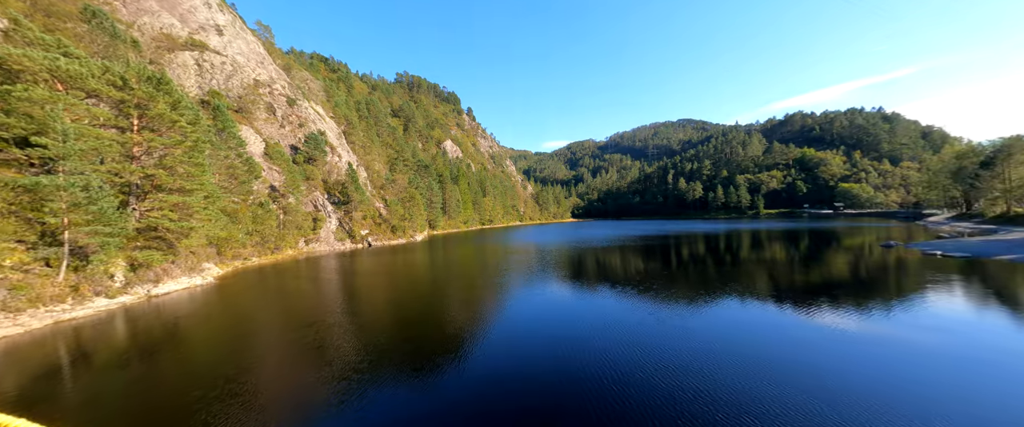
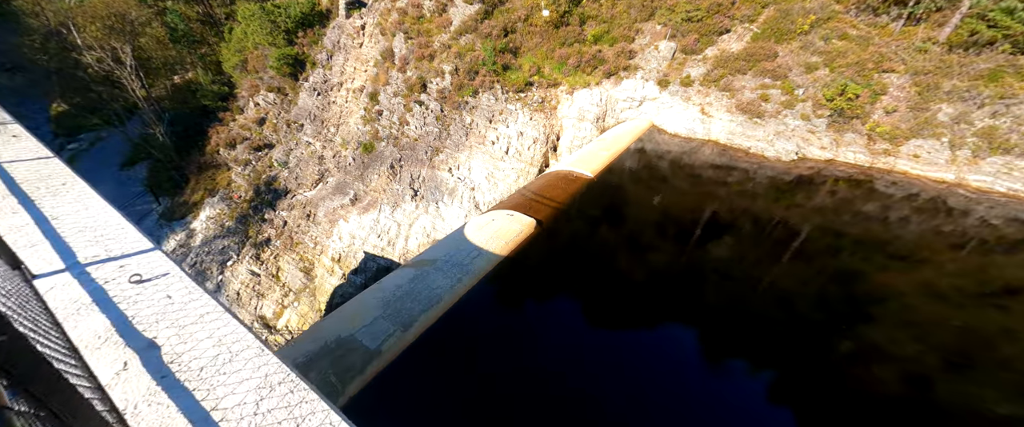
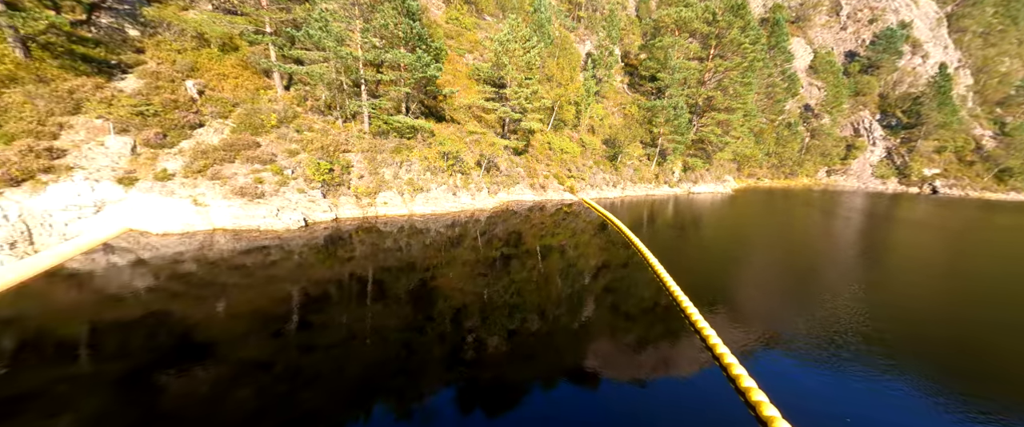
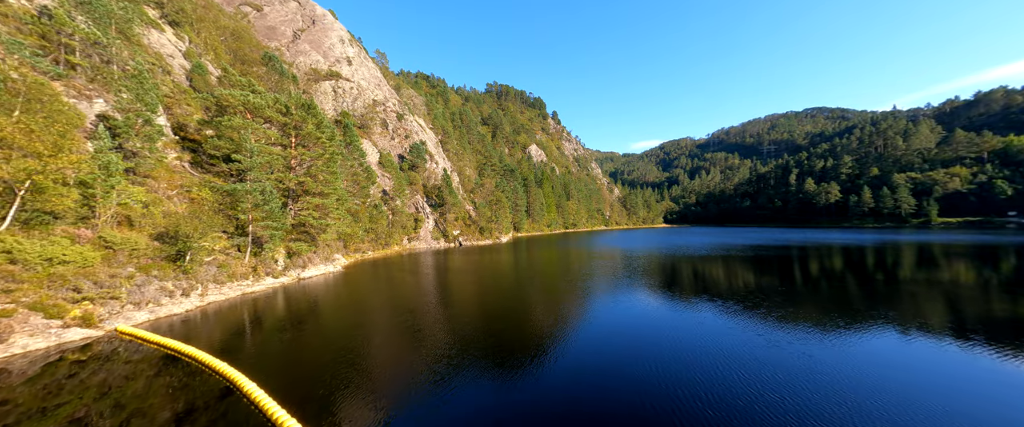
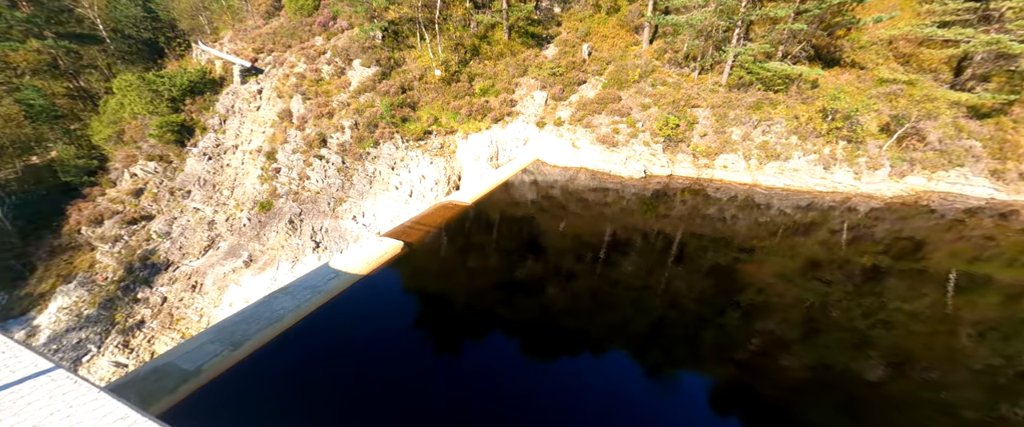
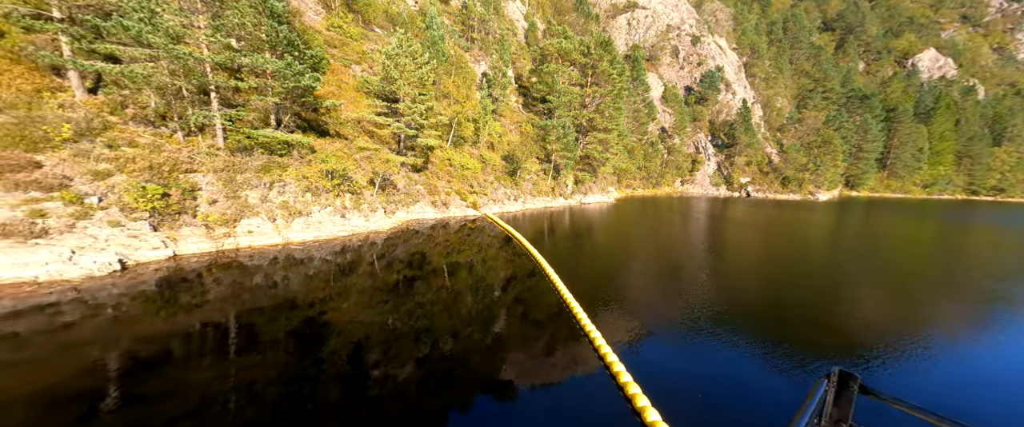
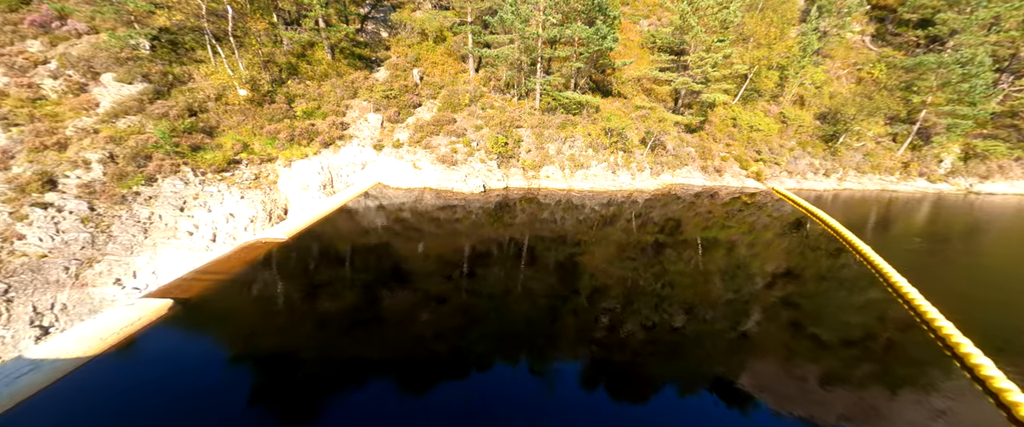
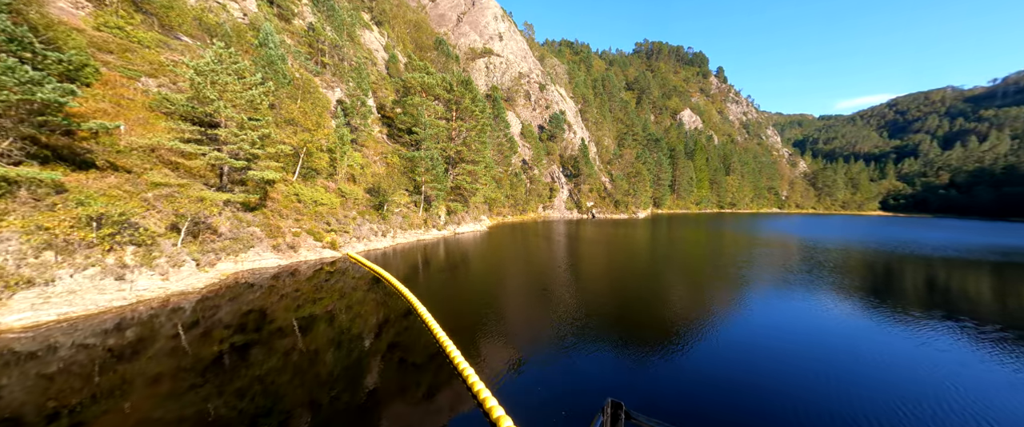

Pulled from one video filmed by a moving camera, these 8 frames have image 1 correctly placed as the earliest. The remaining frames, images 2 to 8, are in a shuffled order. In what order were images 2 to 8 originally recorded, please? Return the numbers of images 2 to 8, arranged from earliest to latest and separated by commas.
4, 8, 6, 3, 7, 5, 2
